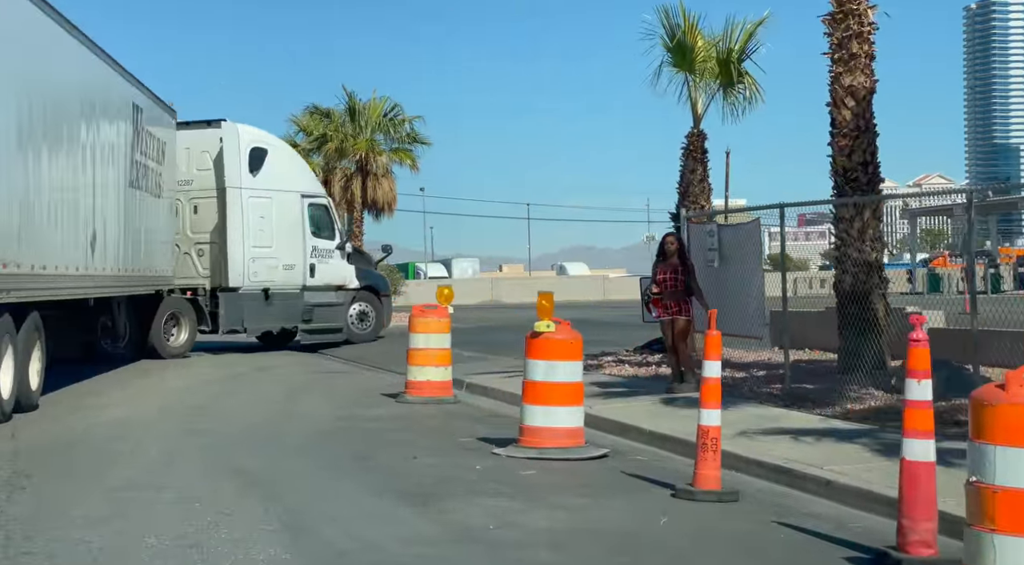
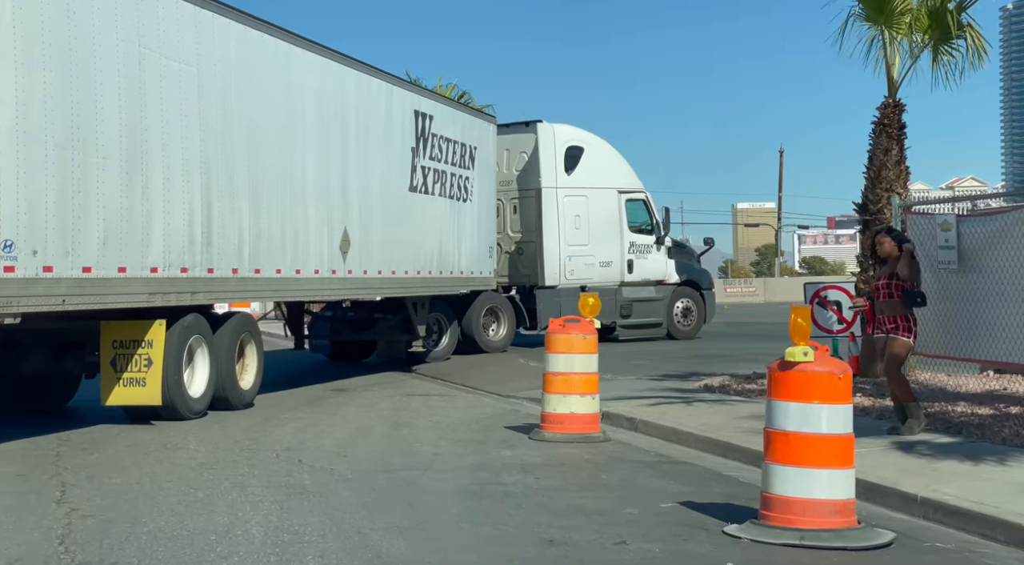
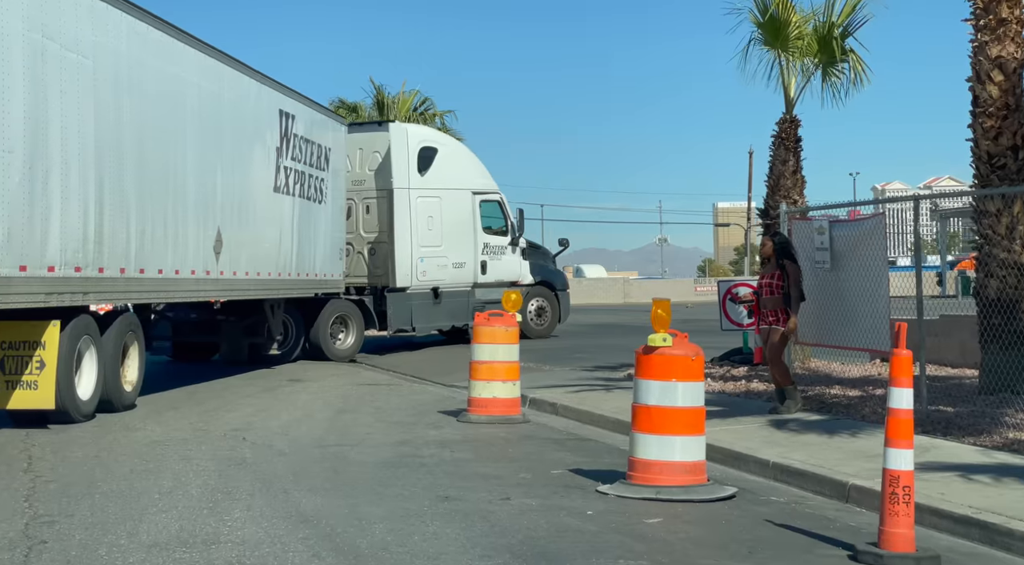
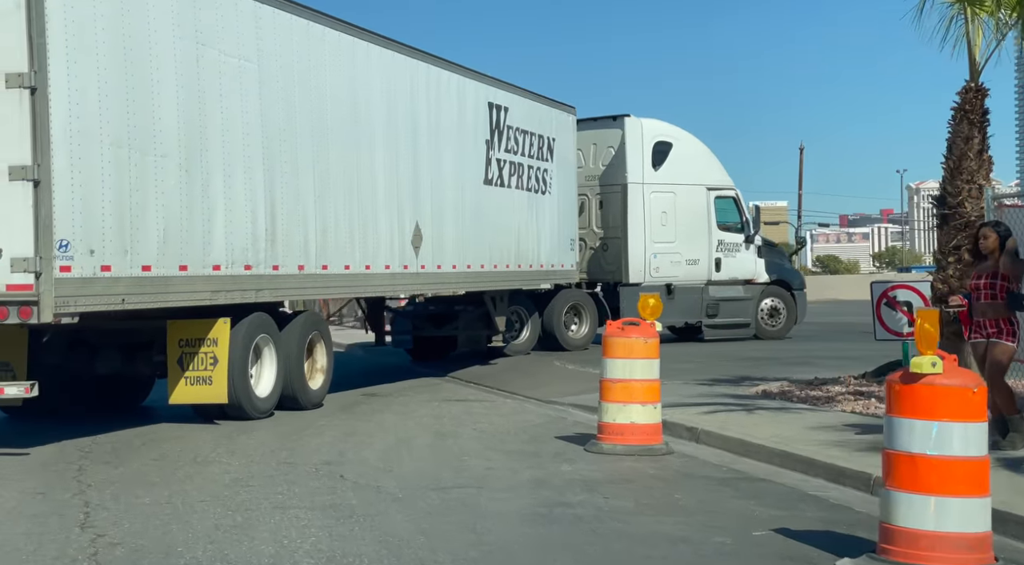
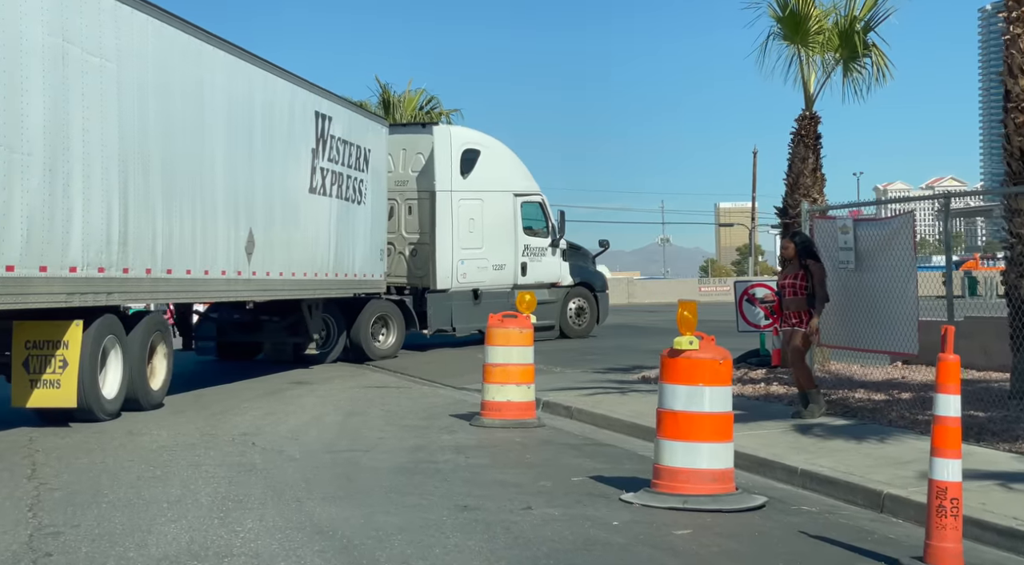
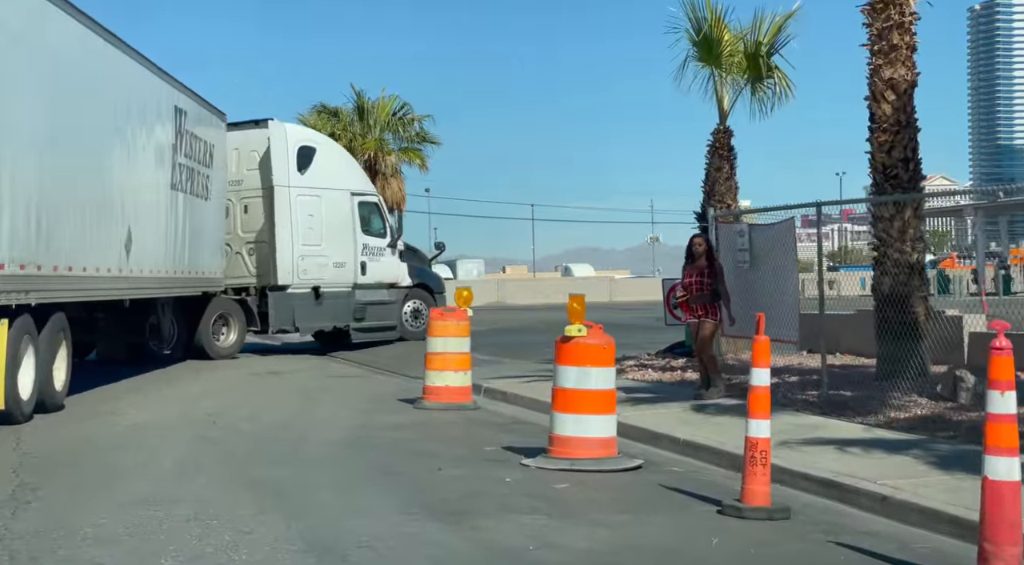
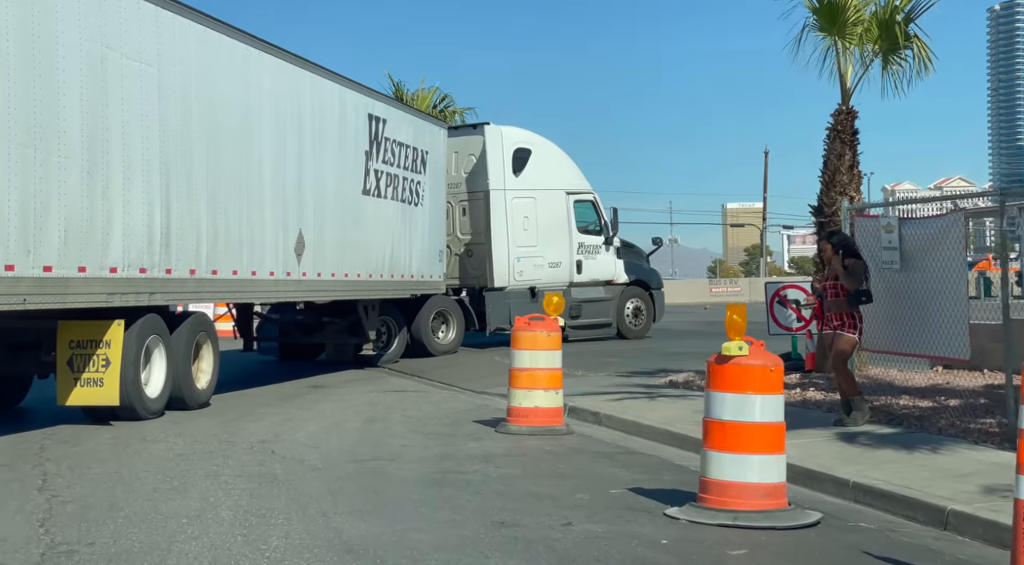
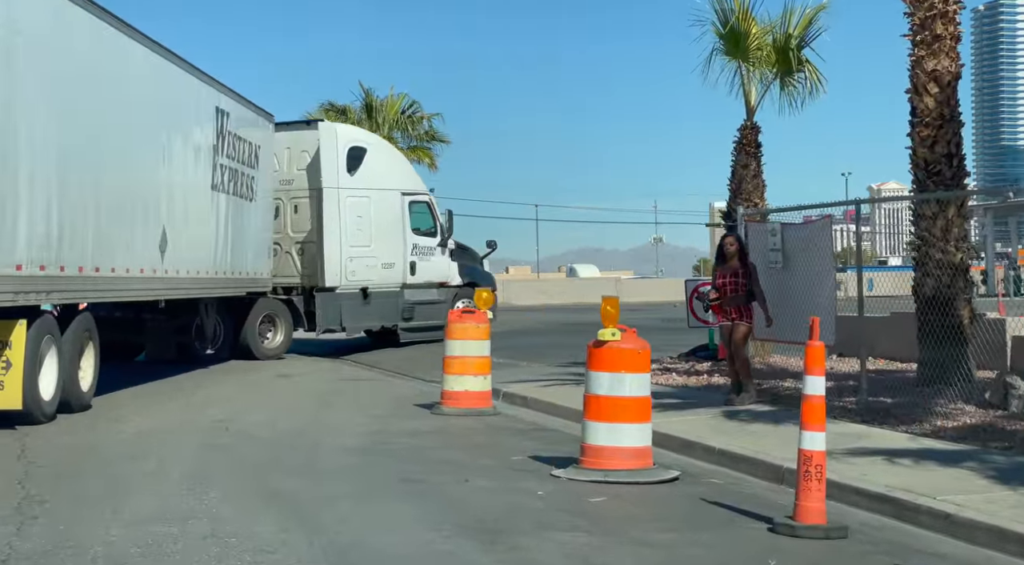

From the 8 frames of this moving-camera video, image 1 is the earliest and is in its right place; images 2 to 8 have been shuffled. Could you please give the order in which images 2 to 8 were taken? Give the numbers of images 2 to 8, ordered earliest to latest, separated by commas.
6, 8, 3, 5, 7, 2, 4
